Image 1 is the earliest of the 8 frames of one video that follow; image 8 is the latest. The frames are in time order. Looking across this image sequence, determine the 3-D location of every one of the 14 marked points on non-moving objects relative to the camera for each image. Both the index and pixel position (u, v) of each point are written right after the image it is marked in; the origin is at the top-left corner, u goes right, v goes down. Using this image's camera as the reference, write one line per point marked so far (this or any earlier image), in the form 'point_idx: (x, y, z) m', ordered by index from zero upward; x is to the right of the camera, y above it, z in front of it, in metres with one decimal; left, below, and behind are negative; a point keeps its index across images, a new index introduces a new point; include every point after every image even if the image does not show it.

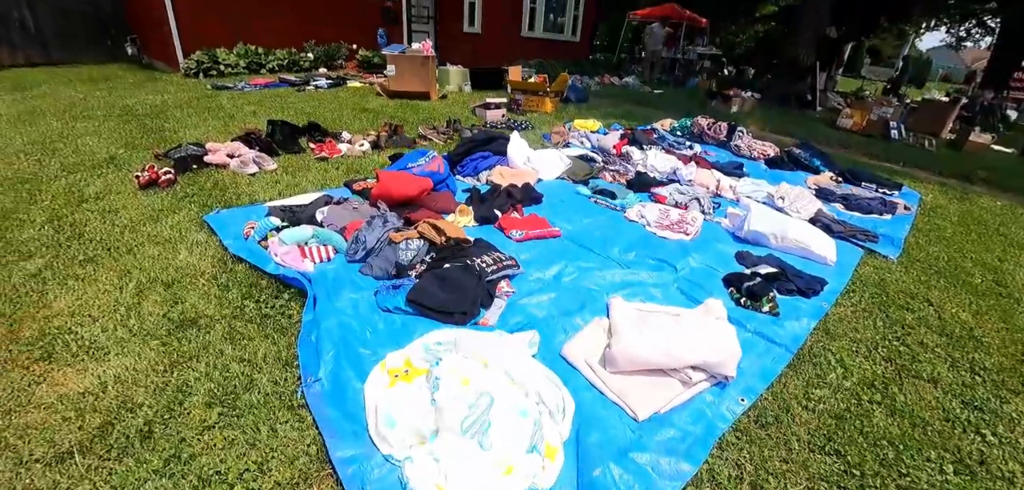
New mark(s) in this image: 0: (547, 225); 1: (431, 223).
0: (+0.4, +0.2, +4.9) m
1: (-0.7, +0.2, +4.2) m
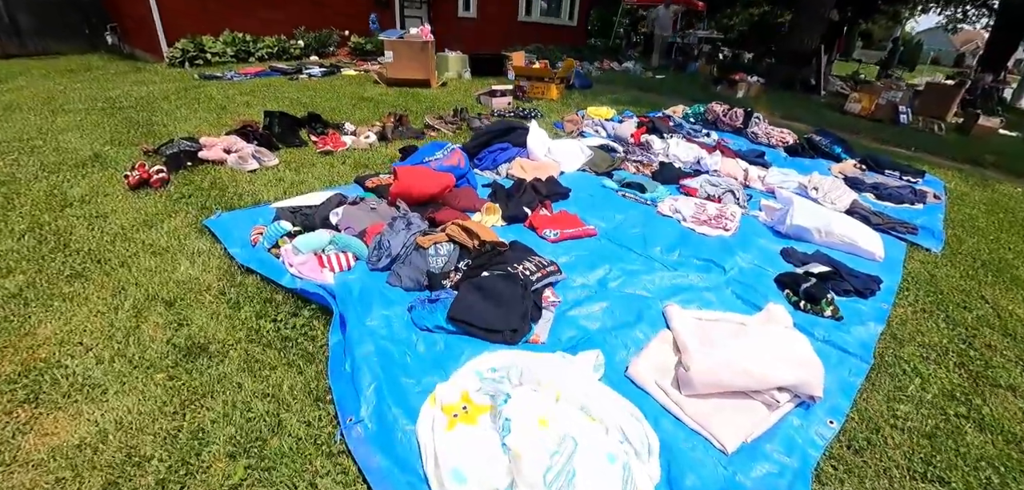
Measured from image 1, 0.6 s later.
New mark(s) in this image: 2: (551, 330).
0: (+0.7, +0.2, +4.5) m
1: (-0.4, +0.1, +3.8) m
2: (+0.3, -0.6, +3.2) m
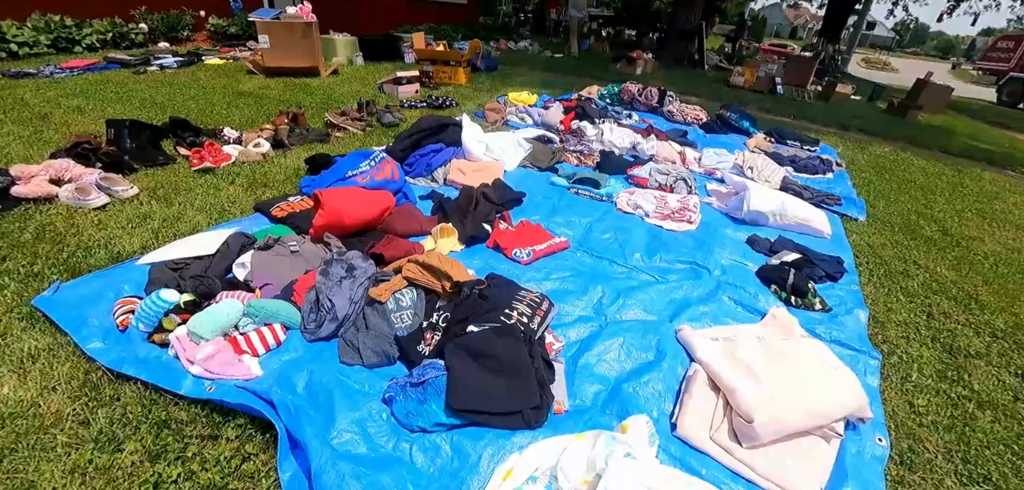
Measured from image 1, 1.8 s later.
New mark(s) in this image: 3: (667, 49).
0: (+0.3, +0.1, +3.9) m
1: (-0.5, -0.1, +3.0) m
2: (+0.3, -0.8, +2.7) m
3: (+4.6, +5.9, +14.4) m
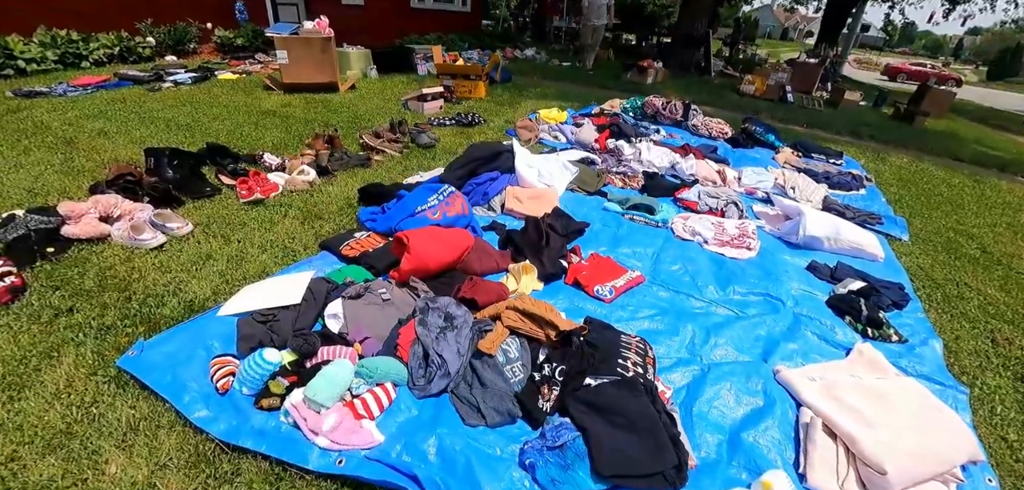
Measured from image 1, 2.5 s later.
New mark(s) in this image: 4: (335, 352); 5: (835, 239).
0: (+0.9, -0.2, +3.8) m
1: (+0.1, -0.4, +2.9) m
2: (+0.9, -1.0, +2.6) m
3: (+4.8, +5.6, +14.5) m
4: (-0.9, -0.6, +2.5) m
5: (+3.1, +0.1, +4.7) m
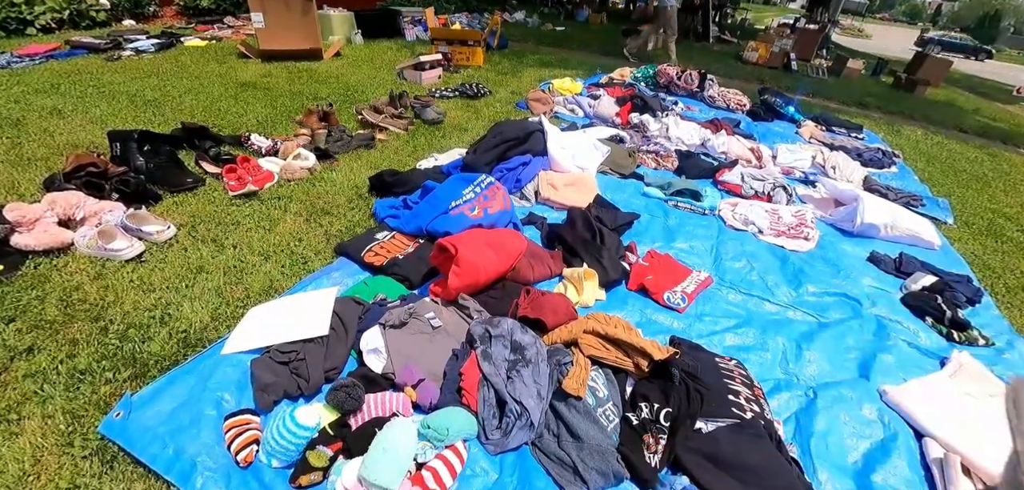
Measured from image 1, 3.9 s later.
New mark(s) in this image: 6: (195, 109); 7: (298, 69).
0: (+1.2, -0.2, +3.4) m
1: (+0.4, -0.4, +2.4) m
2: (+1.3, -1.1, +2.2) m
3: (+4.5, +6.3, +13.8) m
4: (-0.5, -0.7, +2.0) m
5: (+3.4, +0.2, +4.3) m
6: (-3.3, +1.4, +4.9) m
7: (-2.9, +2.4, +6.6) m
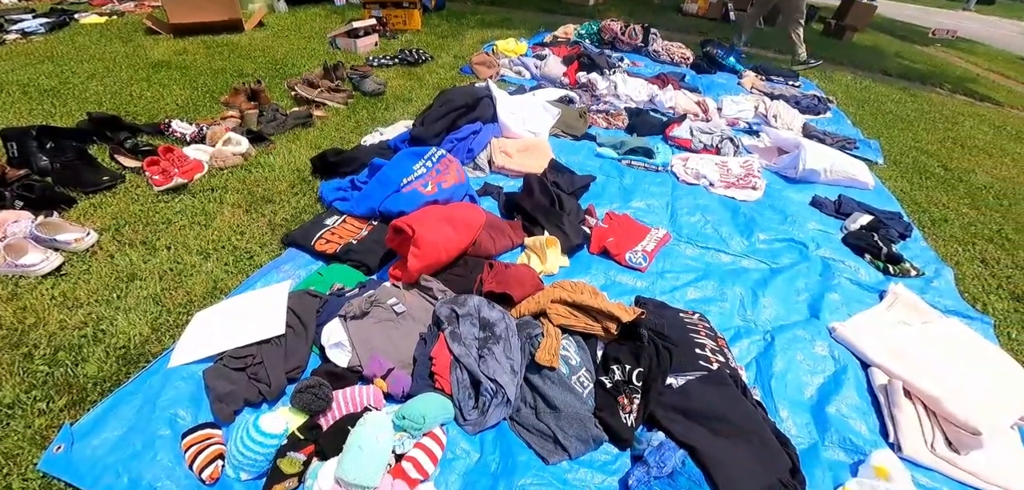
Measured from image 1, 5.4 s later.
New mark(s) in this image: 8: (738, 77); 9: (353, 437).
0: (+0.9, +0.1, +3.4) m
1: (+0.3, -0.3, +2.4) m
2: (+1.3, -0.9, +2.3) m
3: (+2.7, +7.6, +13.5) m
4: (-0.6, -0.6, +1.9) m
5: (+3.0, +0.7, +4.5) m
6: (-3.8, +1.4, +4.5) m
7: (-3.7, +2.5, +6.1) m
8: (+3.2, +2.4, +6.9) m
9: (-0.6, -0.7, +1.7) m
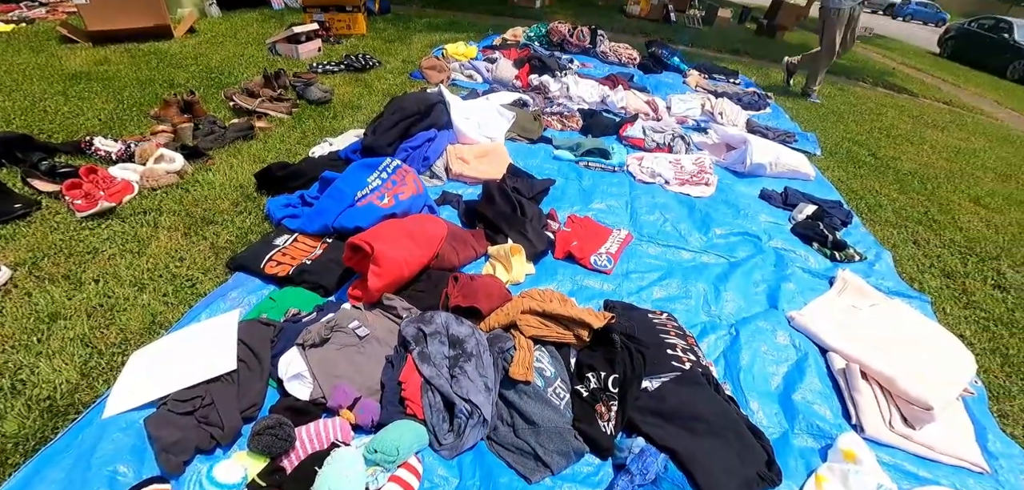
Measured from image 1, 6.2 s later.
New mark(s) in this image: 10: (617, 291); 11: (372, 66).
0: (+0.6, +0.1, +3.4) m
1: (+0.1, -0.3, +2.3) m
2: (+1.1, -0.8, +2.3) m
3: (+1.1, +7.6, +13.7) m
4: (-0.7, -0.7, +1.8) m
5: (+2.6, +0.8, +4.7) m
6: (-4.2, +1.1, +4.0) m
7: (-4.3, +2.3, +5.6) m
8: (+2.5, +2.5, +7.1) m
9: (-0.6, -0.8, +1.6) m
10: (+0.6, -0.3, +3.0) m
11: (-1.7, +2.1, +5.8) m
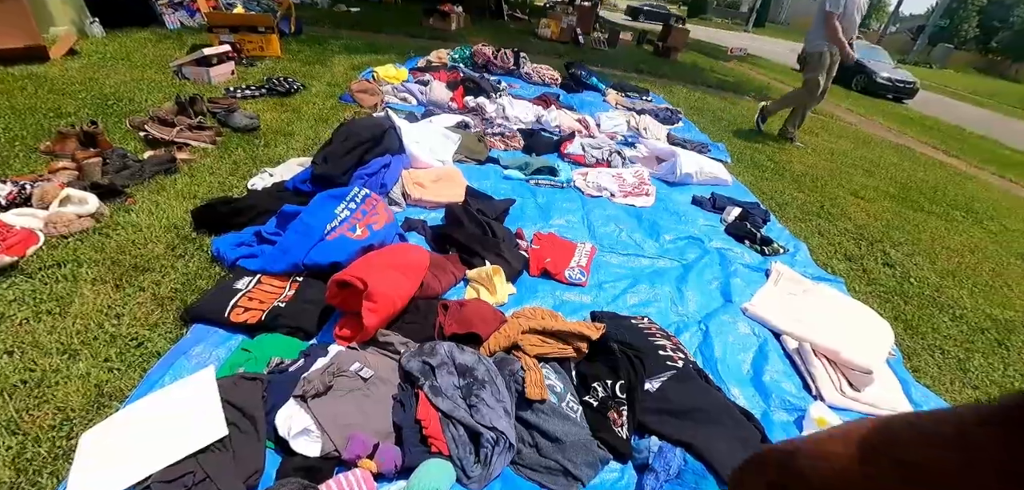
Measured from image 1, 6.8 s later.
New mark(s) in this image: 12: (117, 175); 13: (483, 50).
0: (+0.4, 0.0, +3.4) m
1: (+0.1, -0.4, +2.3) m
2: (+1.2, -0.9, +2.4) m
3: (-1.6, +7.0, +13.9) m
4: (-0.6, -0.8, +1.6) m
5: (+2.0, +0.8, +5.1) m
6: (-4.5, +0.6, +3.2) m
7: (-5.0, +1.7, +4.9) m
8: (+1.4, +2.3, +7.5) m
9: (-0.4, -0.9, +1.4) m
10: (+0.5, -0.4, +3.0) m
11: (-2.4, +1.7, +5.4) m
12: (-2.7, +0.5, +3.3) m
13: (-0.5, +3.1, +7.7) m
